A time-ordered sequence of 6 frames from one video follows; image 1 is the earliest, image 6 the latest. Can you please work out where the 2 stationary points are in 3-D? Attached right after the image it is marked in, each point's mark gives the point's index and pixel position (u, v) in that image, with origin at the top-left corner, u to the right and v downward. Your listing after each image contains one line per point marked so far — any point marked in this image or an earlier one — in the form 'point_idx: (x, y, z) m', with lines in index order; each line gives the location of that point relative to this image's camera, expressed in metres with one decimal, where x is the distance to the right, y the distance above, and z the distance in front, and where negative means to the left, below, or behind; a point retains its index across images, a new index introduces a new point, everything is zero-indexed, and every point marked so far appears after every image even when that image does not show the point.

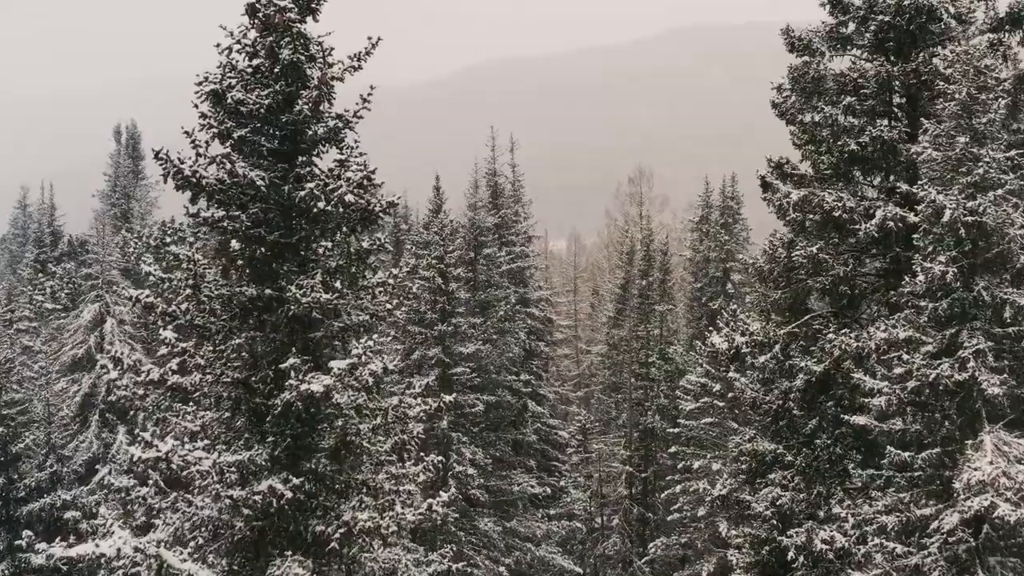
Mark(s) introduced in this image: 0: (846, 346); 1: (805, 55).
0: (+6.3, -1.1, +11.2) m
1: (+6.4, +5.1, +12.9) m
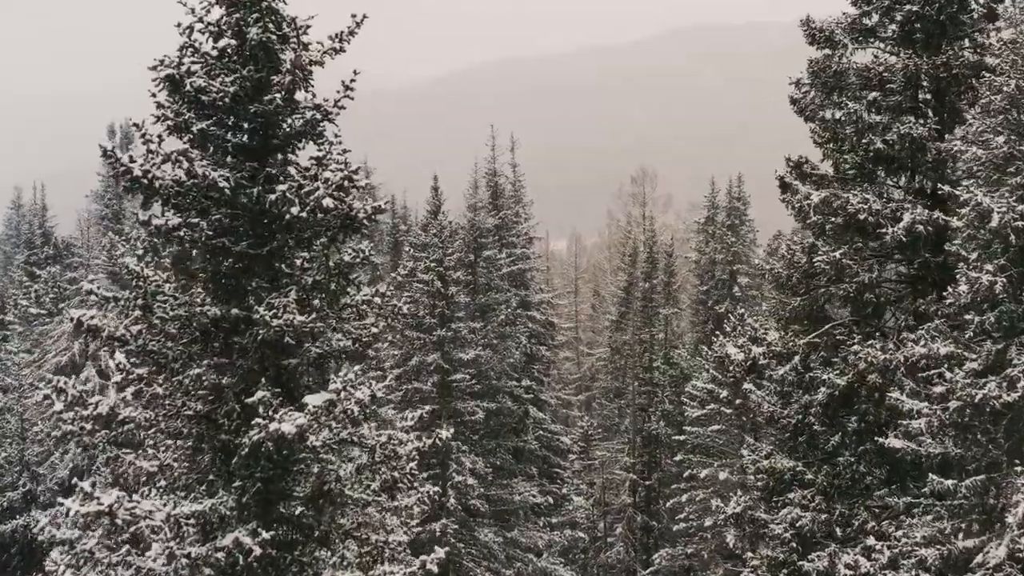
0: (+6.4, -1.3, +10.5) m
1: (+6.5, +5.0, +12.2) m
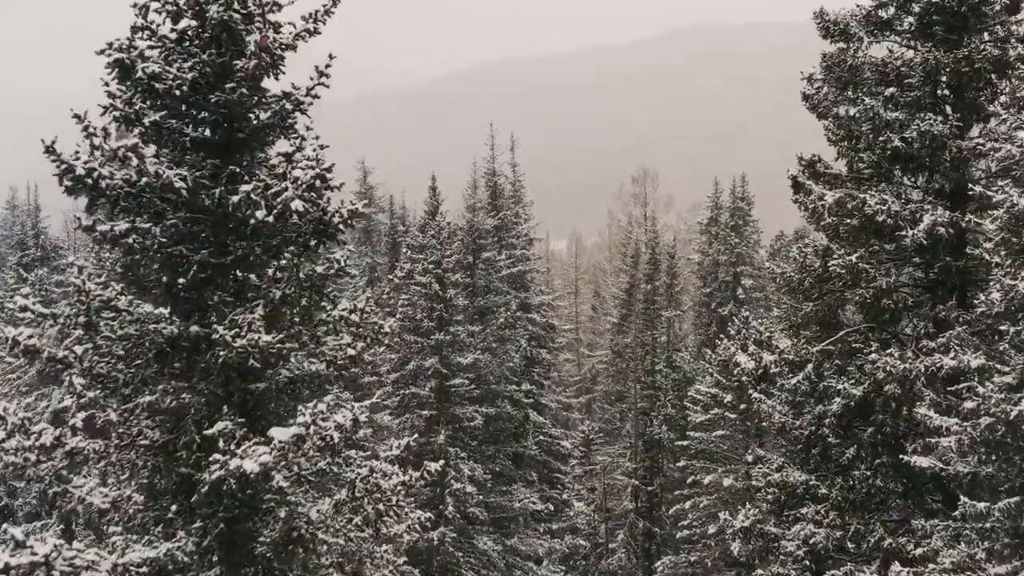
0: (+6.4, -1.3, +9.9) m
1: (+6.5, +4.9, +11.7) m
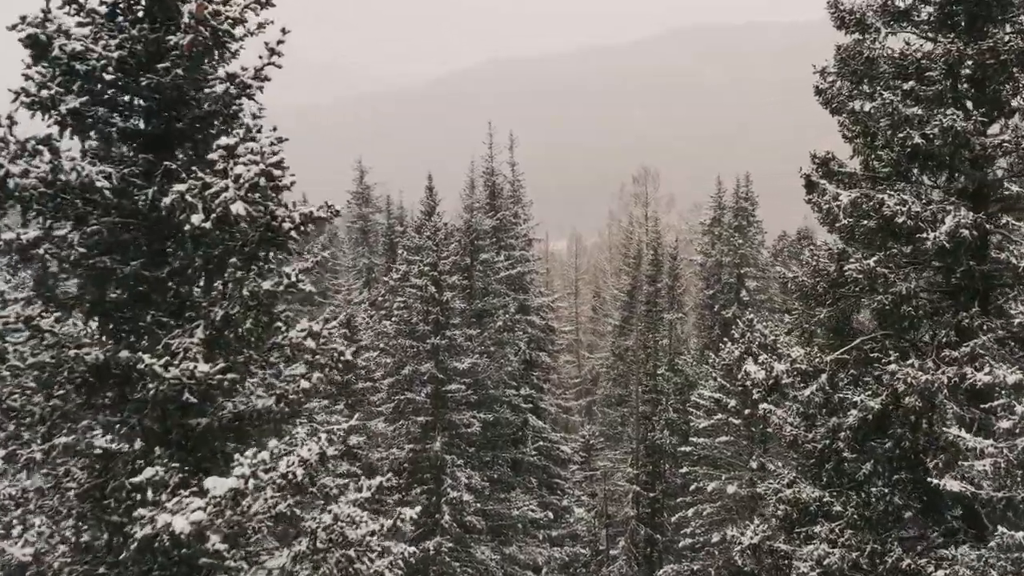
0: (+6.3, -1.4, +9.3) m
1: (+6.4, +4.8, +11.0) m
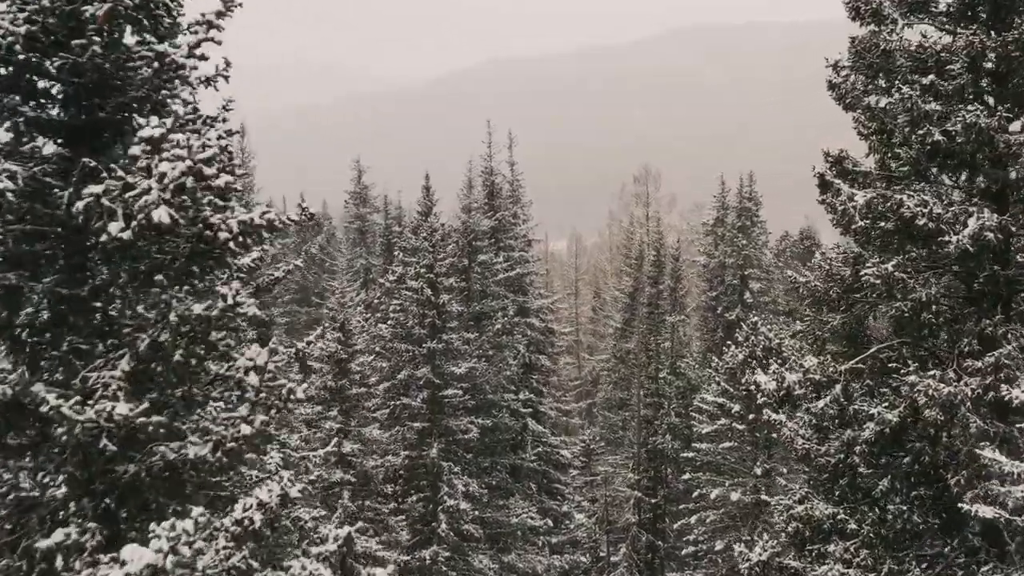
0: (+6.3, -1.5, +8.8) m
1: (+6.4, +4.7, +10.5) m
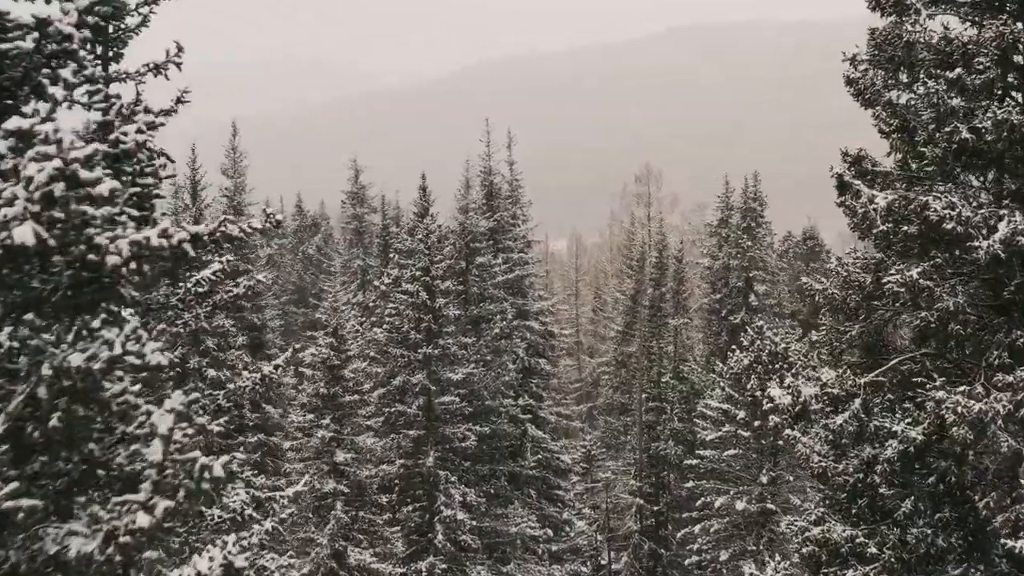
0: (+6.2, -1.7, +8.2) m
1: (+6.3, +4.6, +9.8) m
